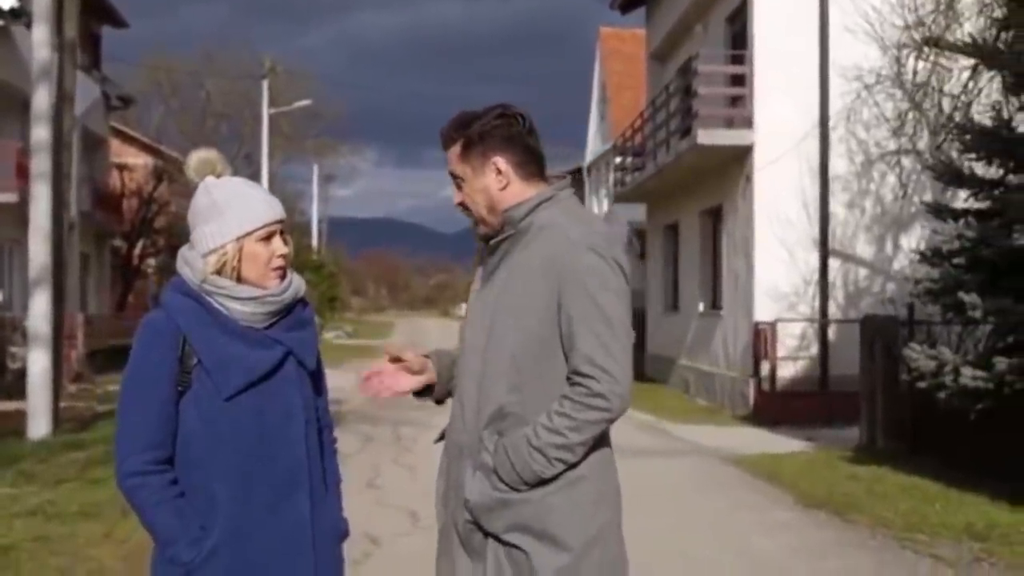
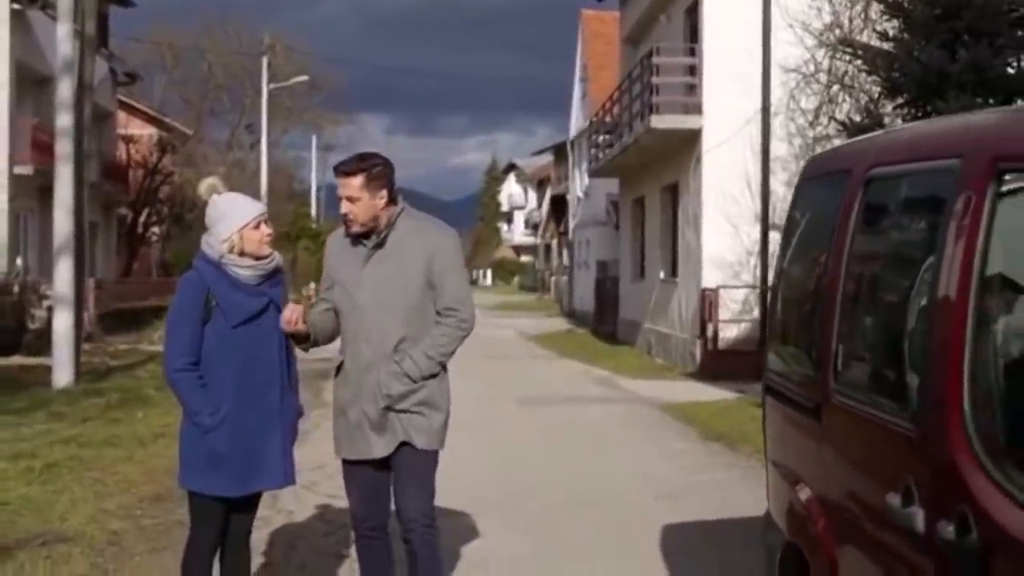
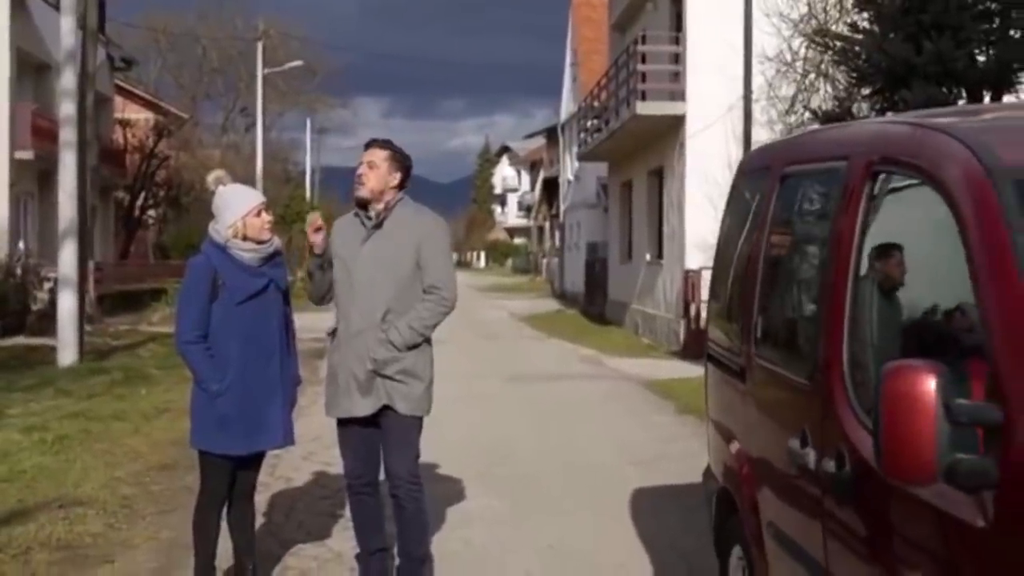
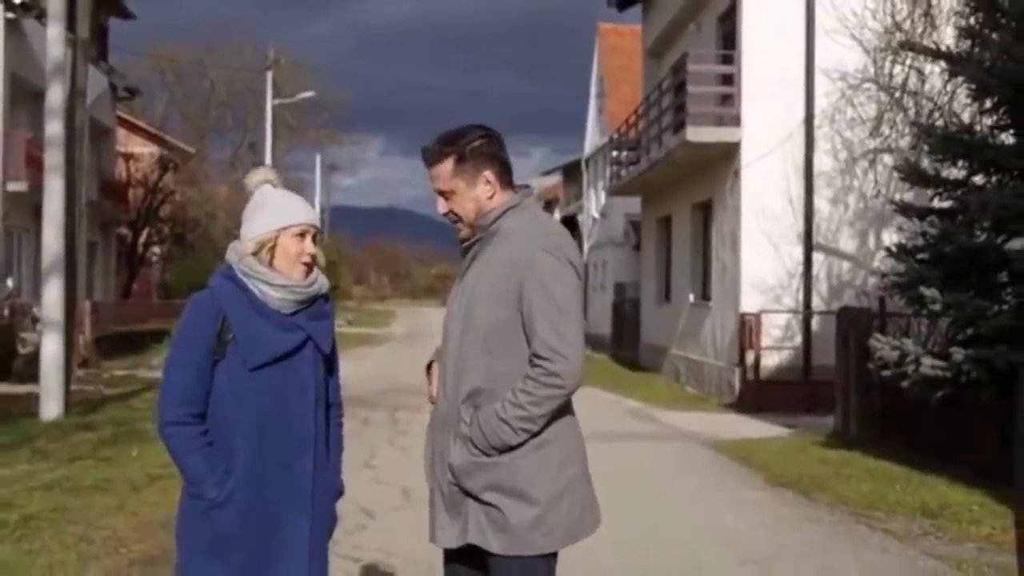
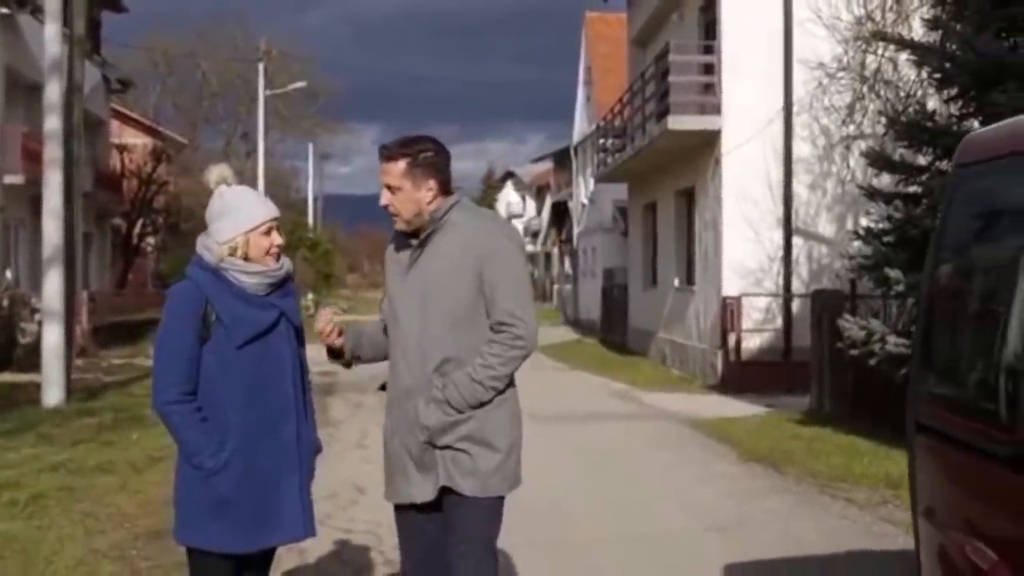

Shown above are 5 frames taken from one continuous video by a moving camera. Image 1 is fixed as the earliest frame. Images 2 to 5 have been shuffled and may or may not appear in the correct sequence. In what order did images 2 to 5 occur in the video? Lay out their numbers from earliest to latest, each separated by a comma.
4, 5, 2, 3
